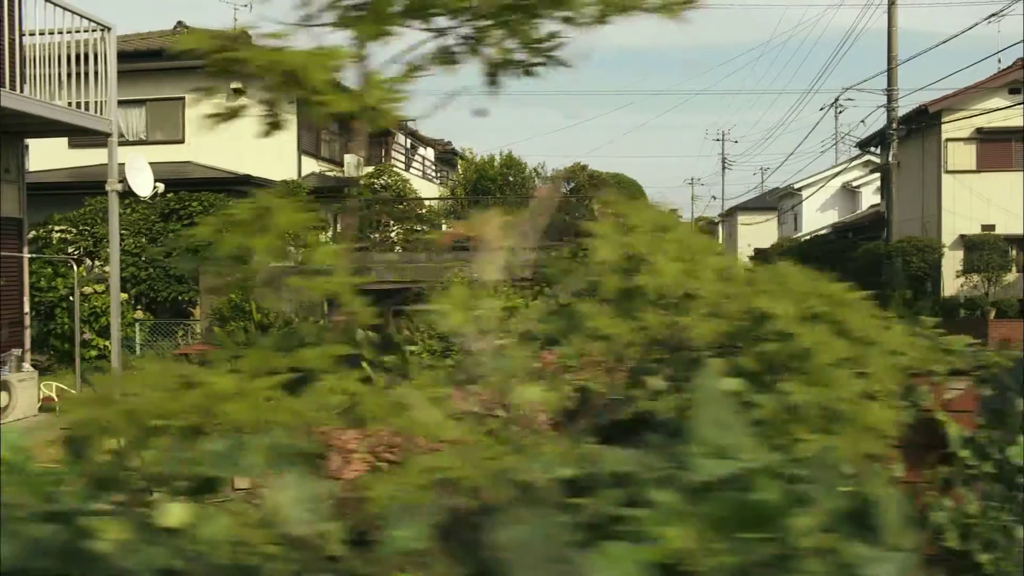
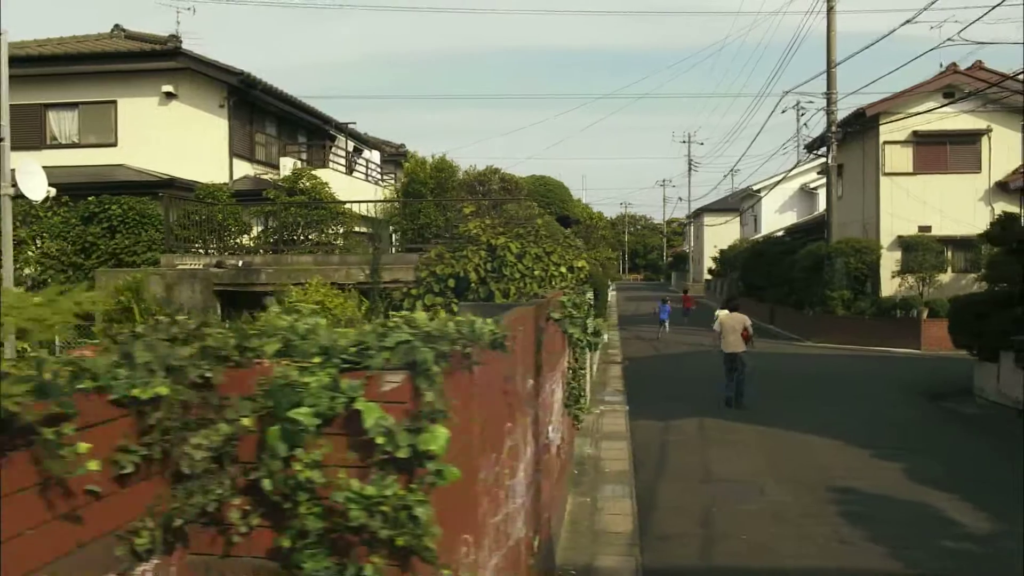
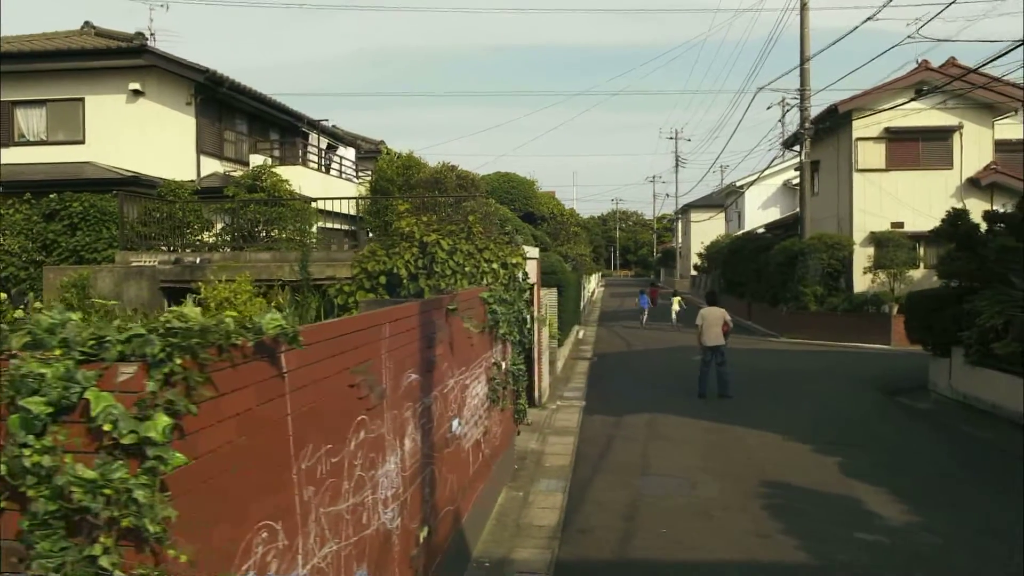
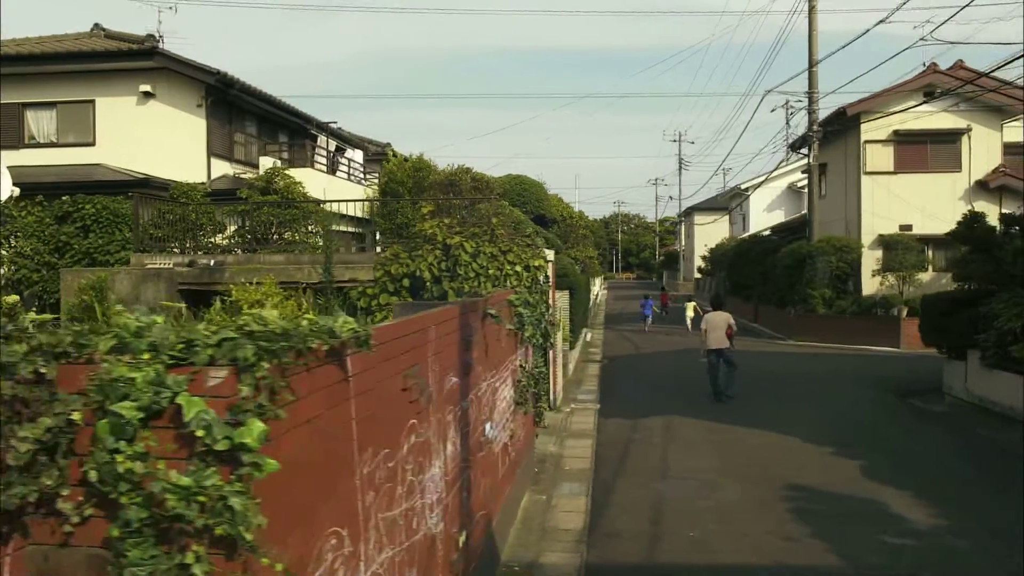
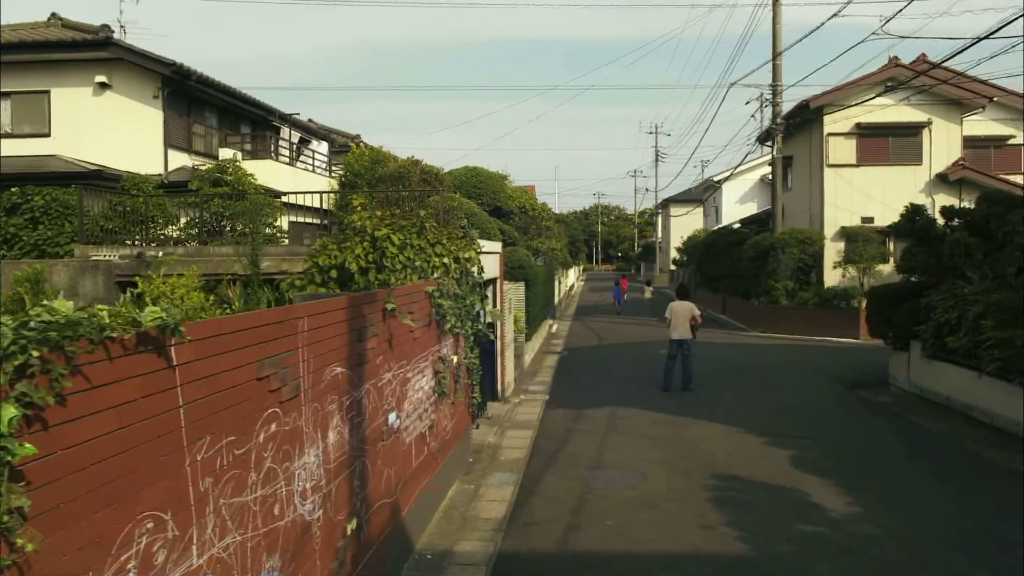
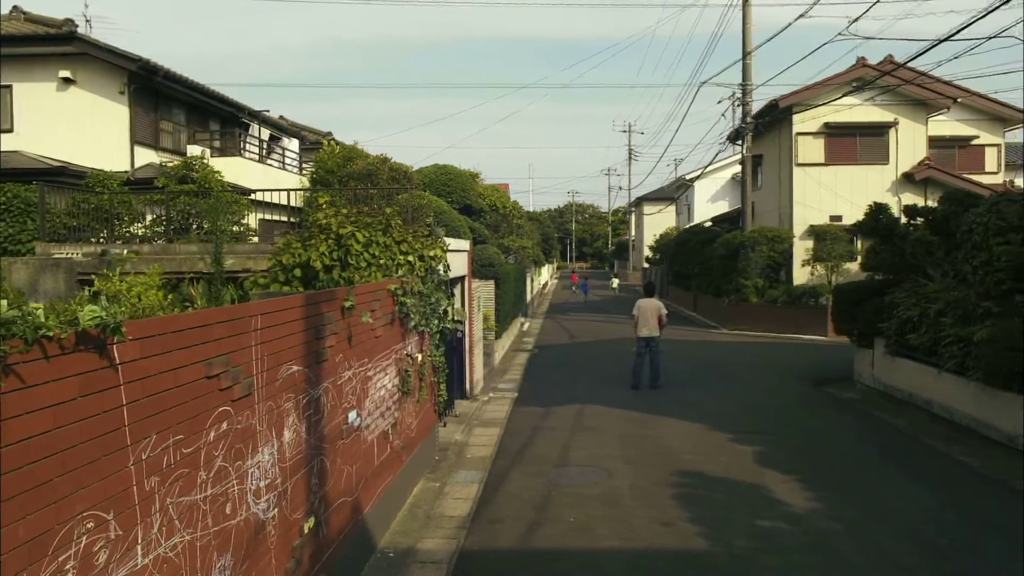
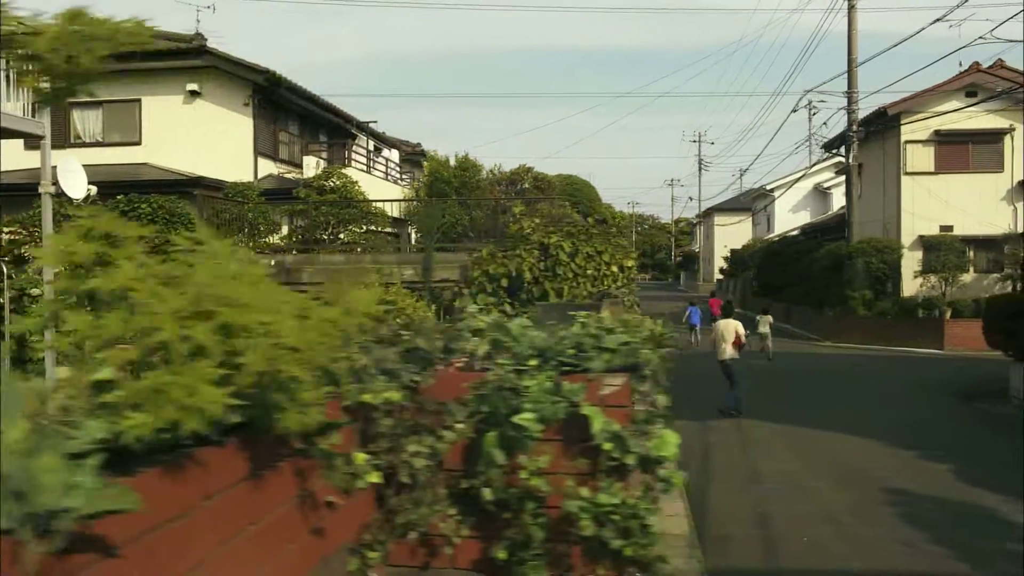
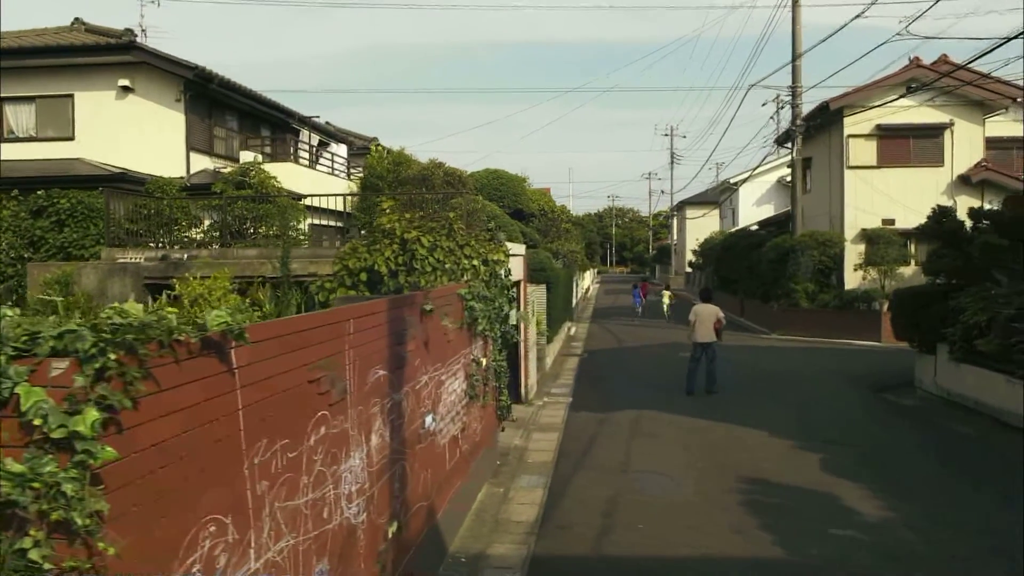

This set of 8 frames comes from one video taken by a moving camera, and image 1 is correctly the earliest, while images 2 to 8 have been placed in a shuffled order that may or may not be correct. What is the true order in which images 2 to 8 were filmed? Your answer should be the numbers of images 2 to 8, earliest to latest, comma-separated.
7, 2, 4, 3, 8, 5, 6
